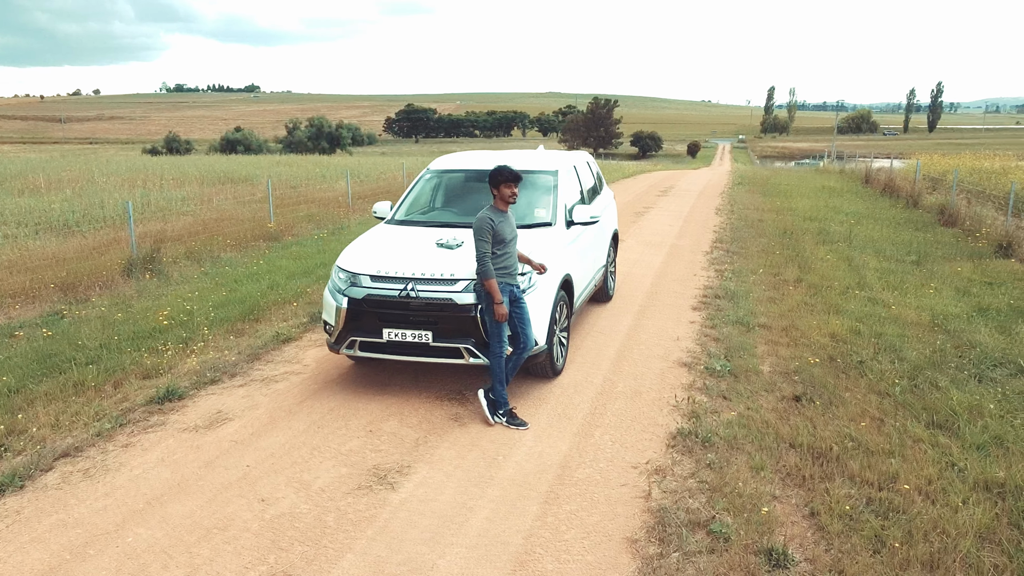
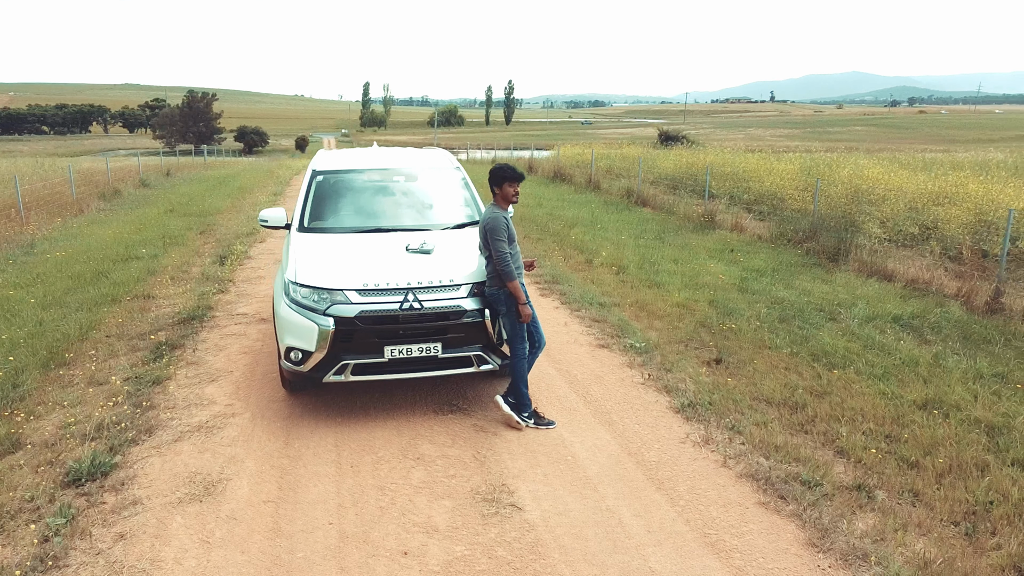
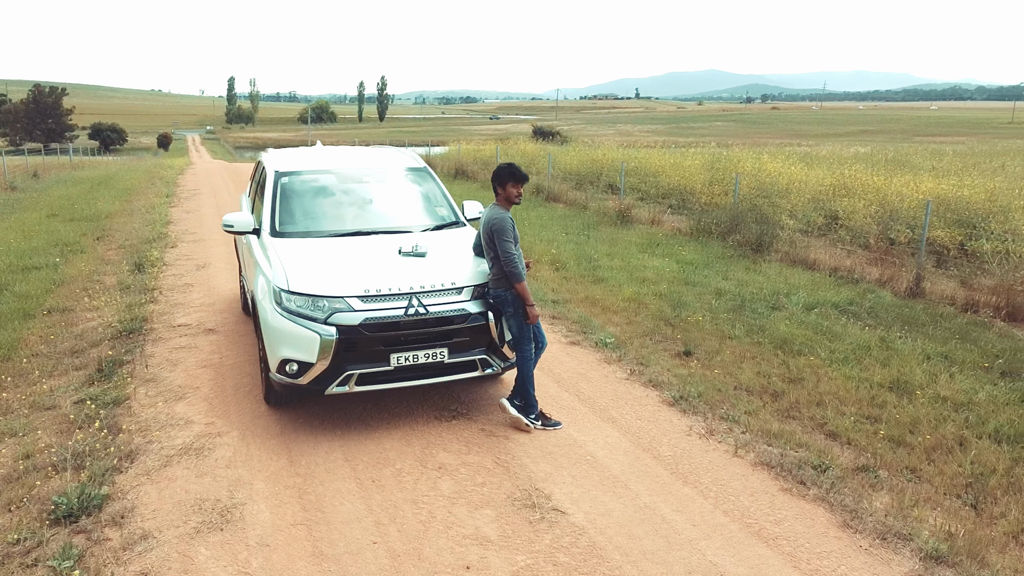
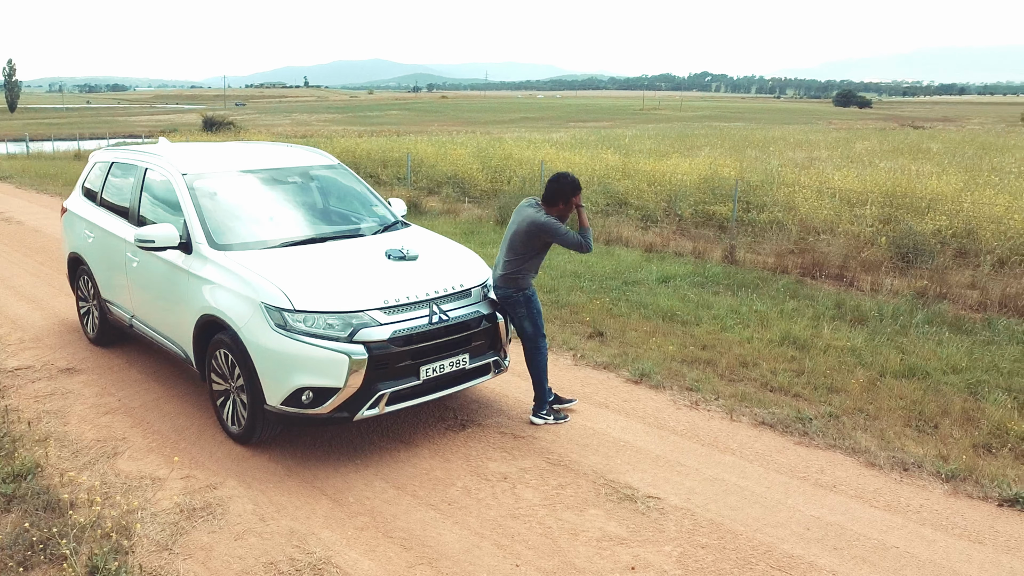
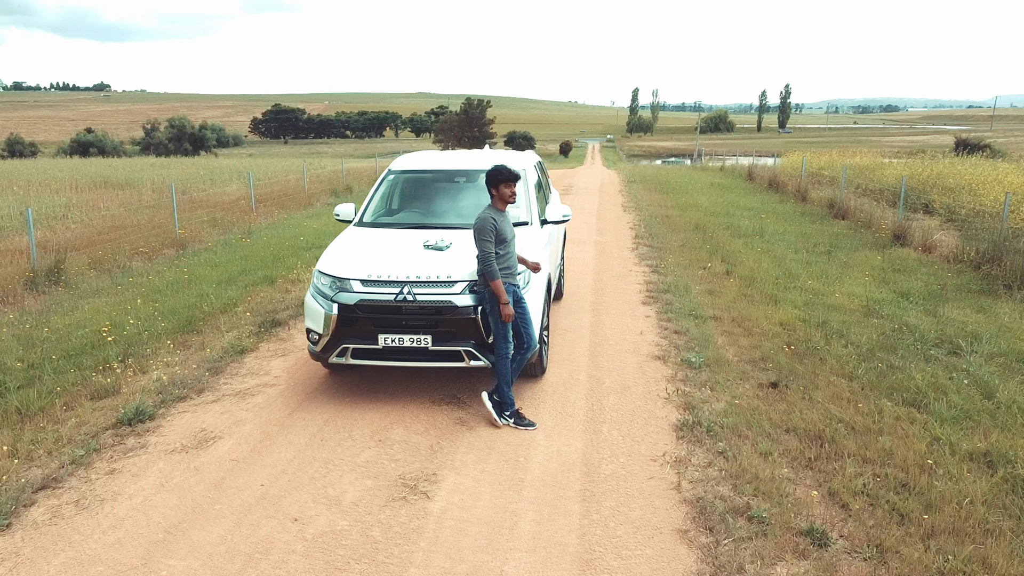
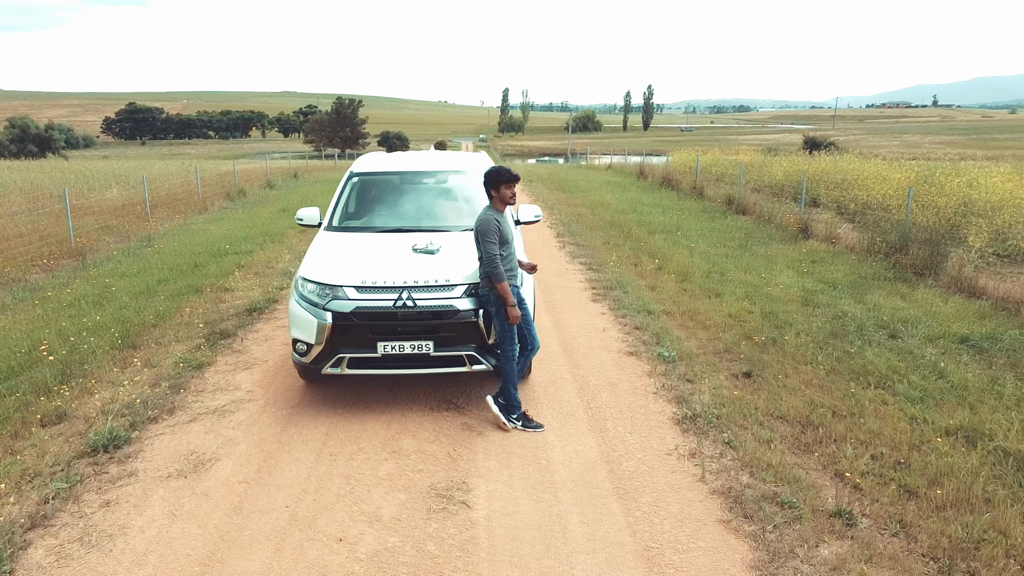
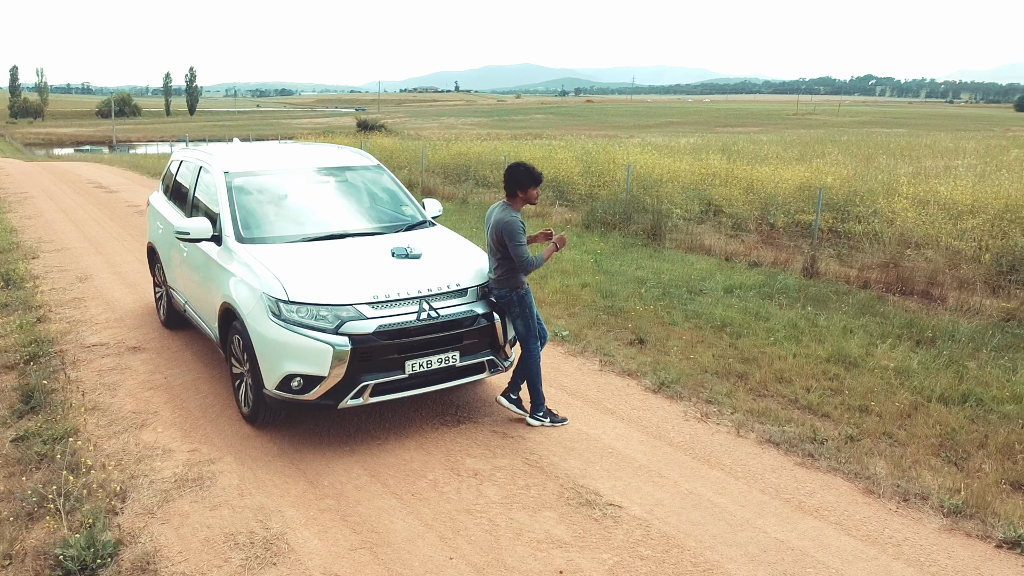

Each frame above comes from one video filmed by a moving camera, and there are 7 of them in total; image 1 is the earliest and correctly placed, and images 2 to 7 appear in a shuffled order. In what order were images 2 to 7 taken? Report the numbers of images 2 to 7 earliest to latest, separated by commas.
5, 6, 2, 3, 7, 4
